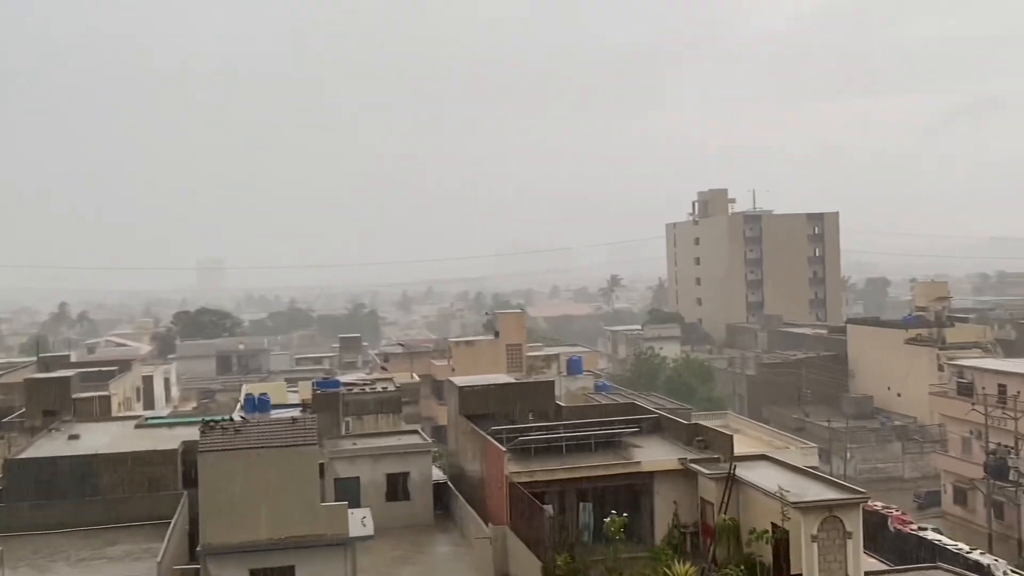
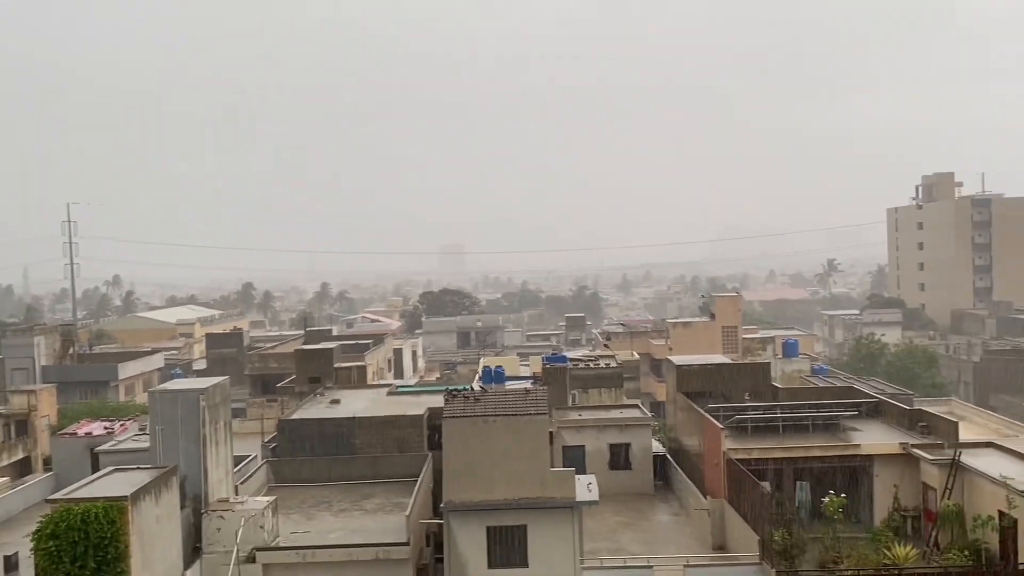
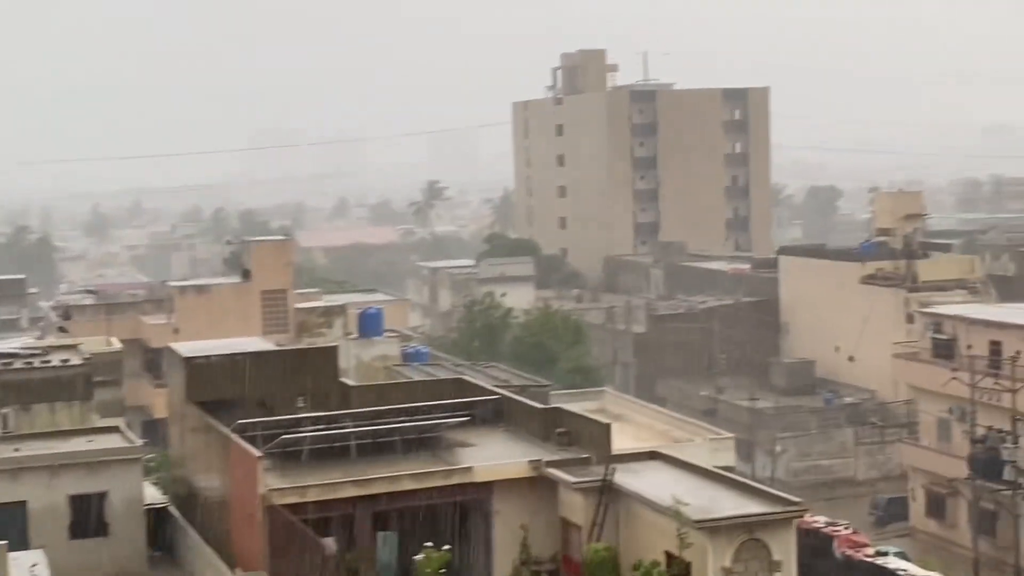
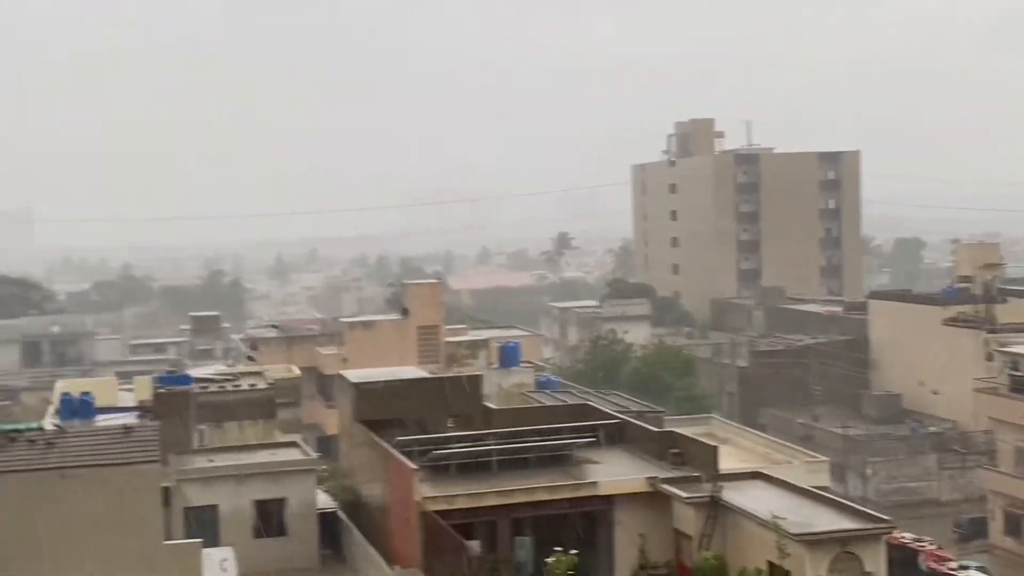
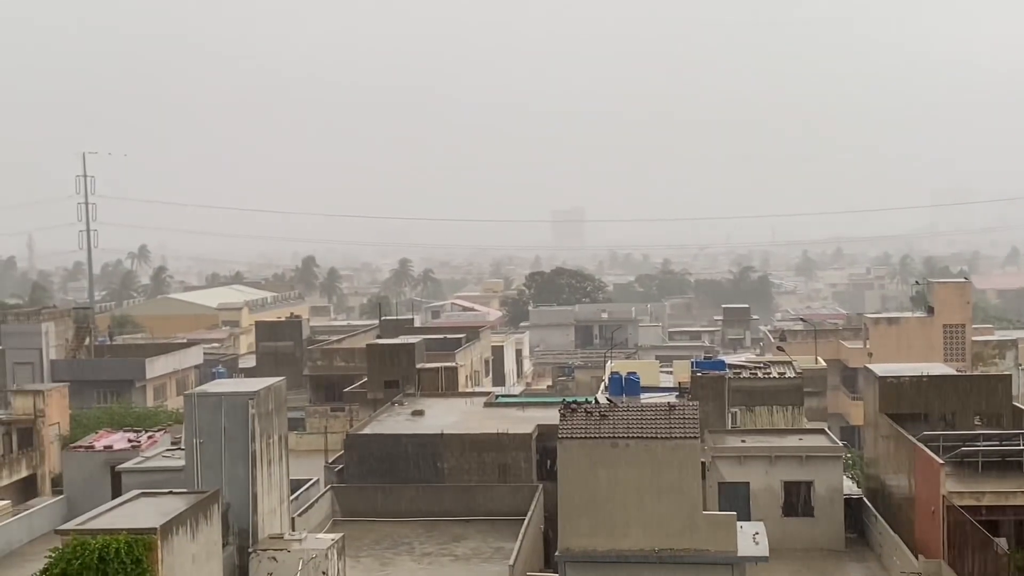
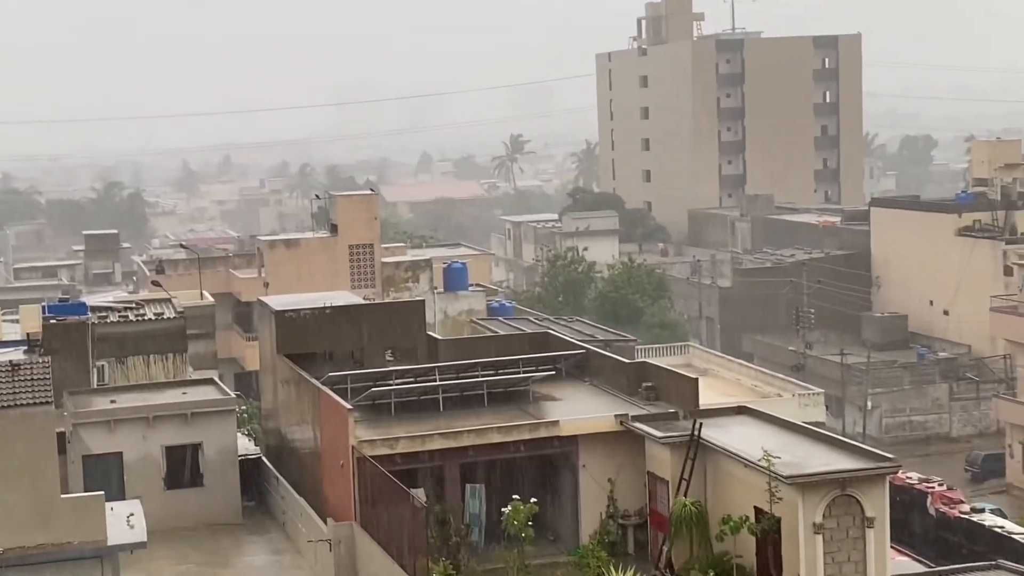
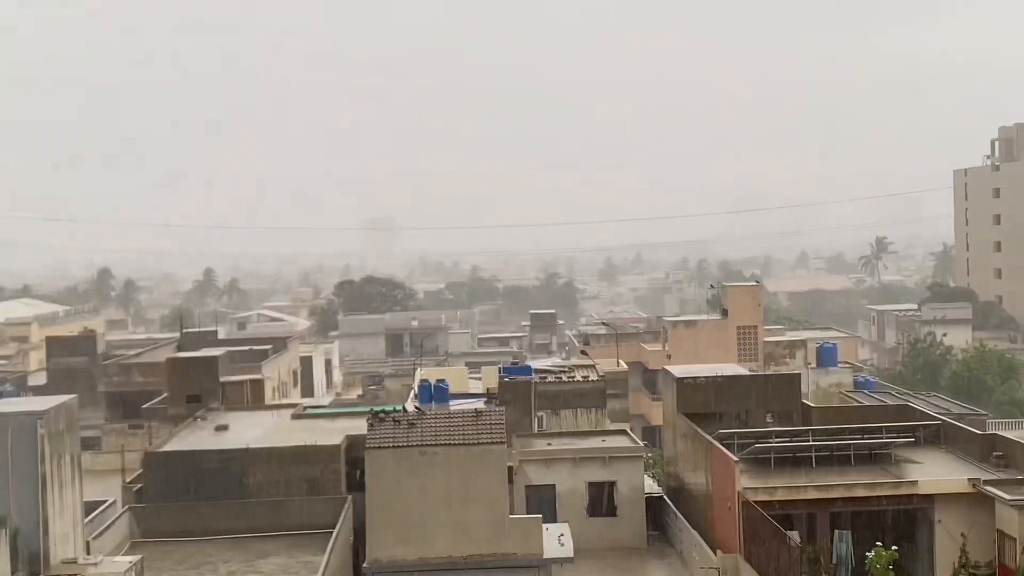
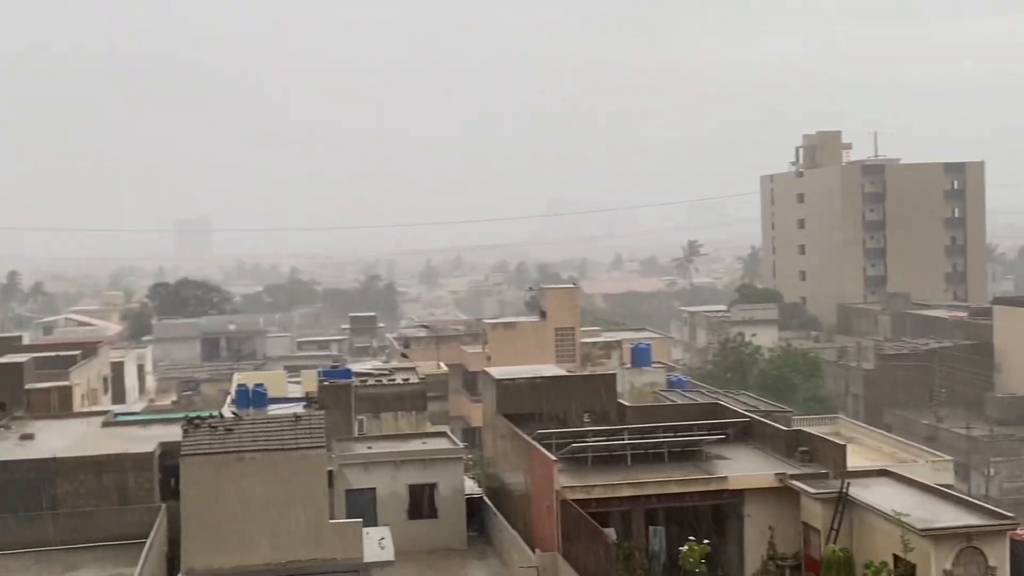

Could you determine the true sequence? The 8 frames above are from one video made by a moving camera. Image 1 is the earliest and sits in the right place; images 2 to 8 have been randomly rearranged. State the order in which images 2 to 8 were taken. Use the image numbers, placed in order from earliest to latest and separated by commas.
6, 3, 4, 8, 7, 5, 2
